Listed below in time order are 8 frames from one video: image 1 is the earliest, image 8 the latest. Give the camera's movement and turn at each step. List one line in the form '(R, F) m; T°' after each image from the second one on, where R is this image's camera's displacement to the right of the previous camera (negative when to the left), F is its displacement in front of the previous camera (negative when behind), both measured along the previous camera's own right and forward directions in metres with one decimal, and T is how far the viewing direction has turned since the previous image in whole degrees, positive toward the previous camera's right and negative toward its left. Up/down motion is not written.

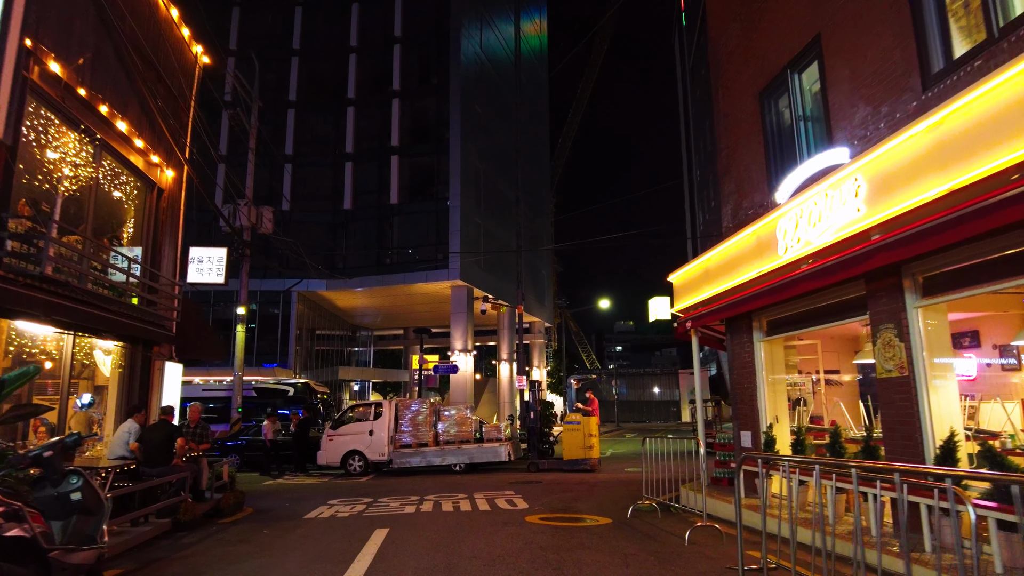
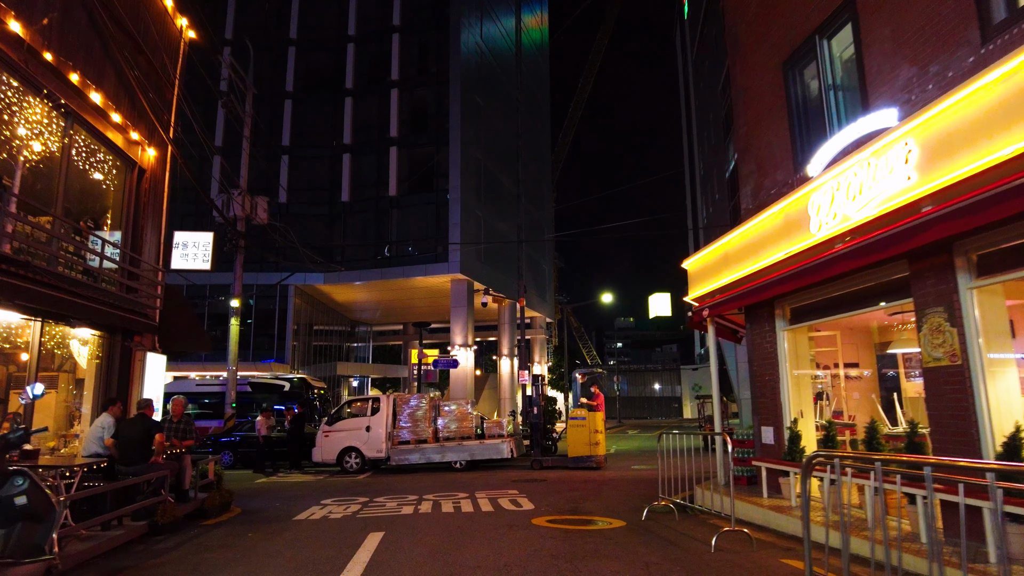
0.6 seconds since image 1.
(-0.1, +0.7) m; 0°
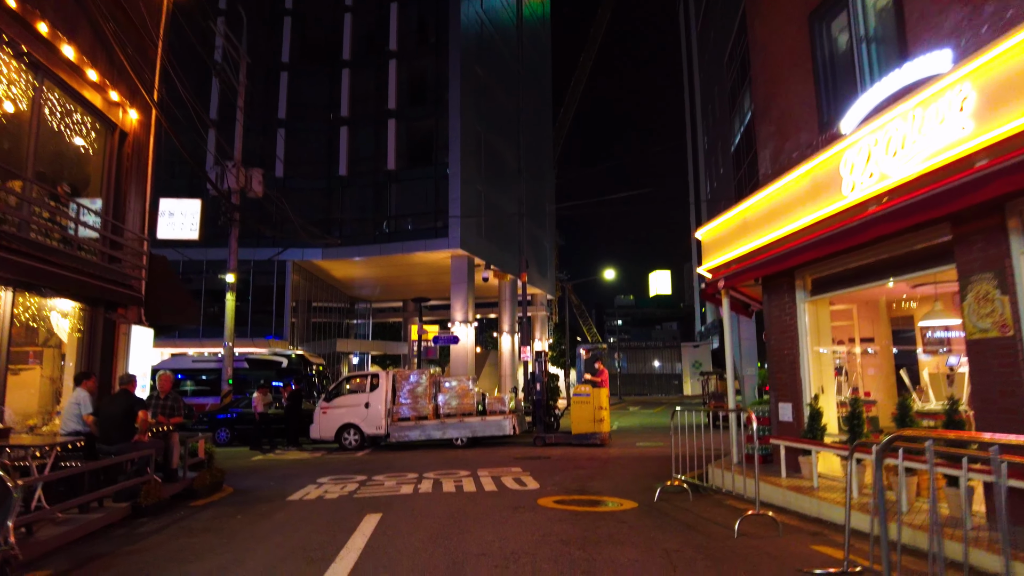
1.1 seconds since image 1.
(-0.1, +0.5) m; 0°
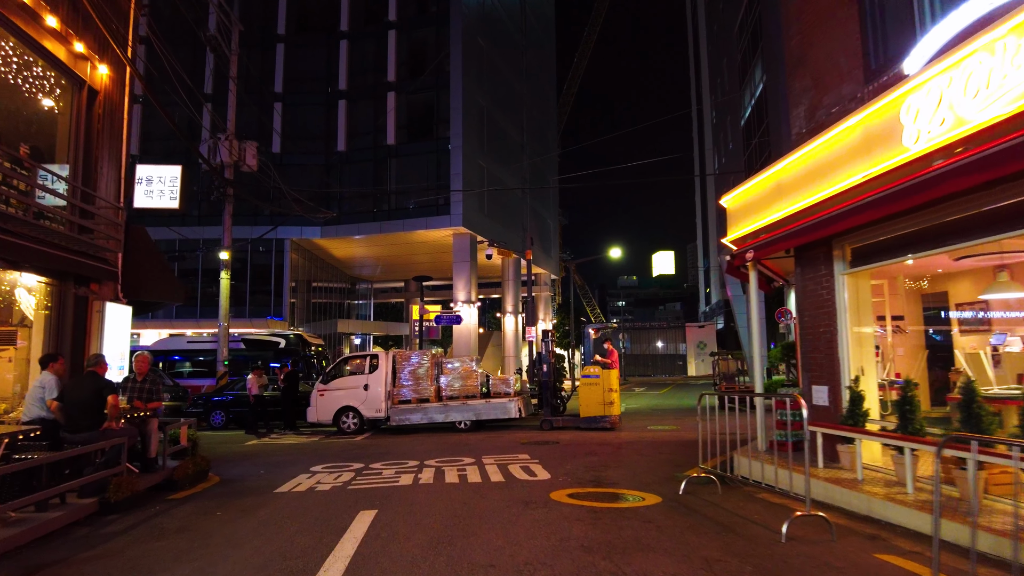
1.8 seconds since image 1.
(-0.1, +0.8) m; 0°
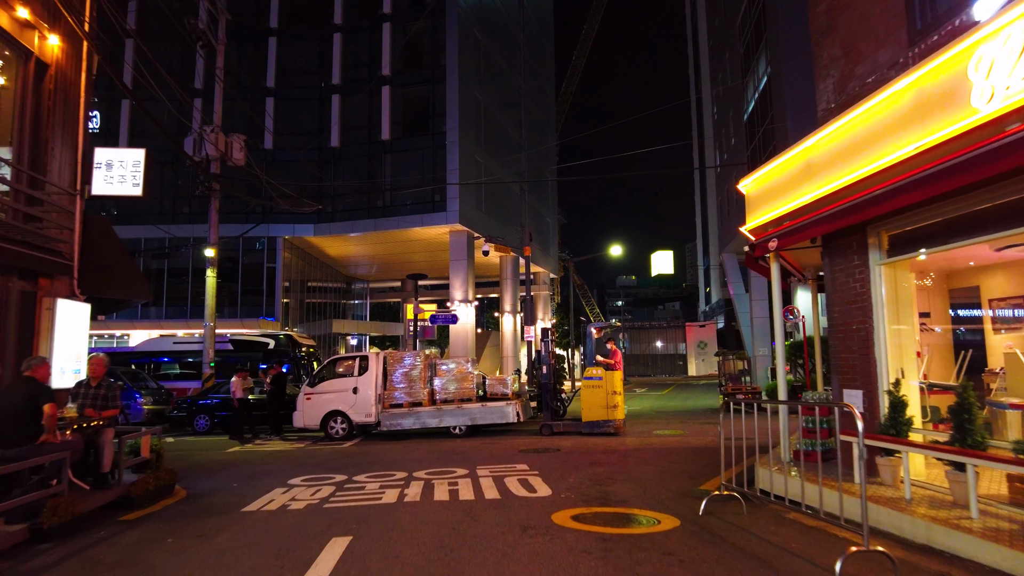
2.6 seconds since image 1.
(0.0, +0.9) m; 0°
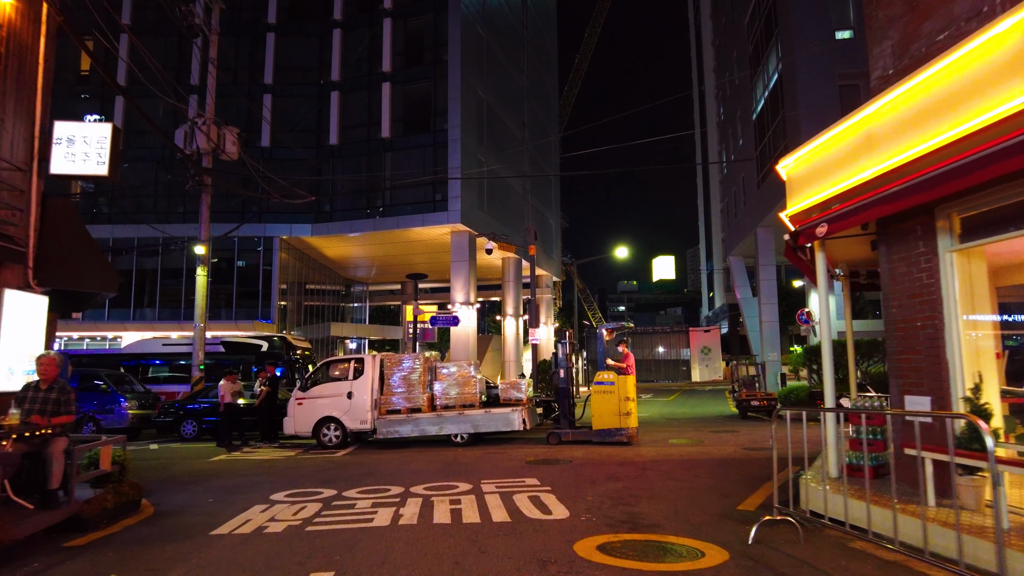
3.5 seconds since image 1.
(-0.1, +0.9) m; 0°
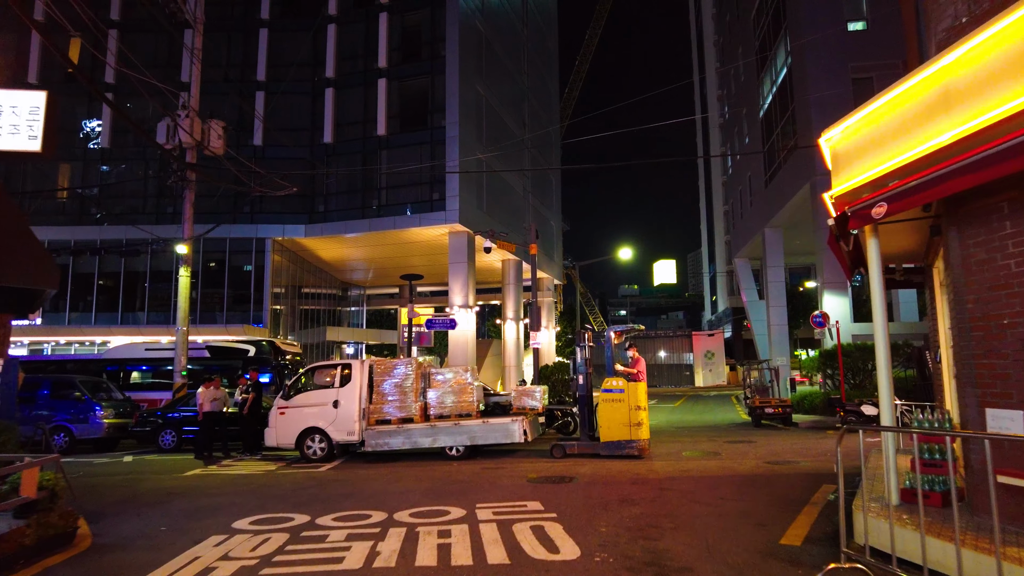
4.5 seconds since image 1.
(0.0, +1.1) m; 0°
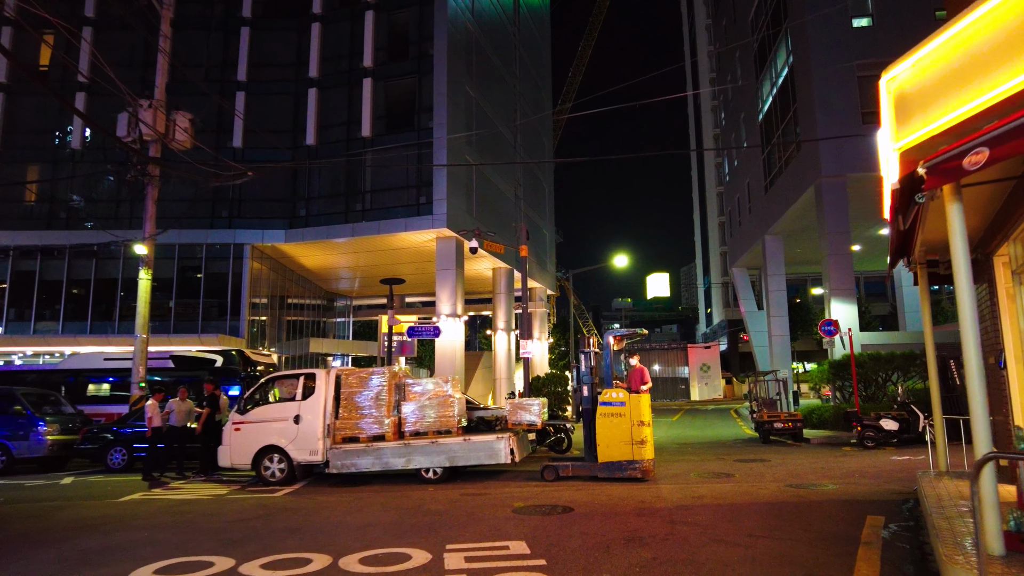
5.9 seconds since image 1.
(+0.1, +1.5) m; +1°
